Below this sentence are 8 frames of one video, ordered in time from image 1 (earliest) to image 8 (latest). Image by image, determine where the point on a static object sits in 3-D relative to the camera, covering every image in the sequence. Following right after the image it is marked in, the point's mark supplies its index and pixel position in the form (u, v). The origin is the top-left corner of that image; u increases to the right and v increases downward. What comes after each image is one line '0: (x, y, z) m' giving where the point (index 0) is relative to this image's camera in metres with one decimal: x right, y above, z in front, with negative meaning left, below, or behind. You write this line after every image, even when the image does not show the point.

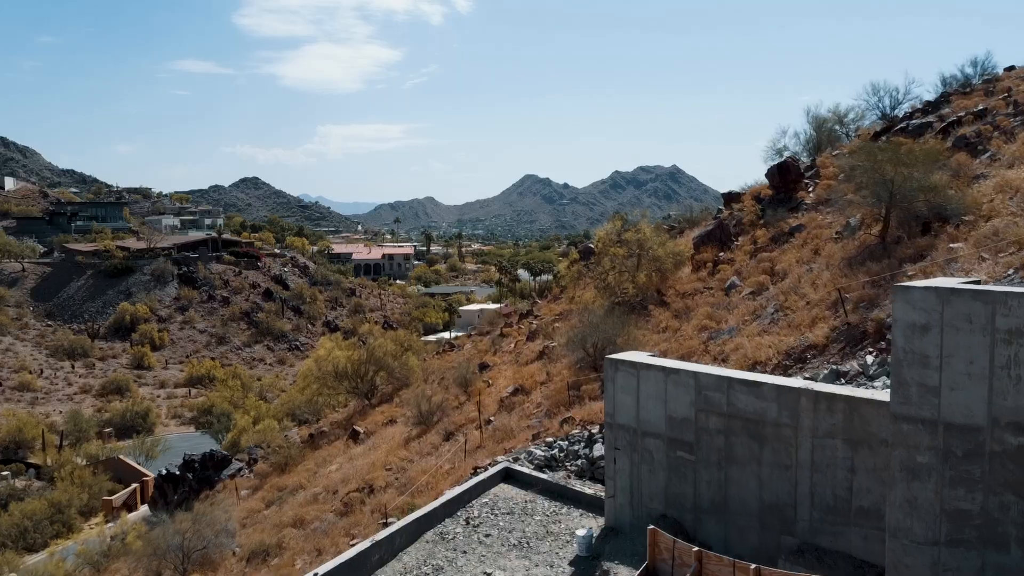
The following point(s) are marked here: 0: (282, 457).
0: (-4.5, -3.3, +12.9) m
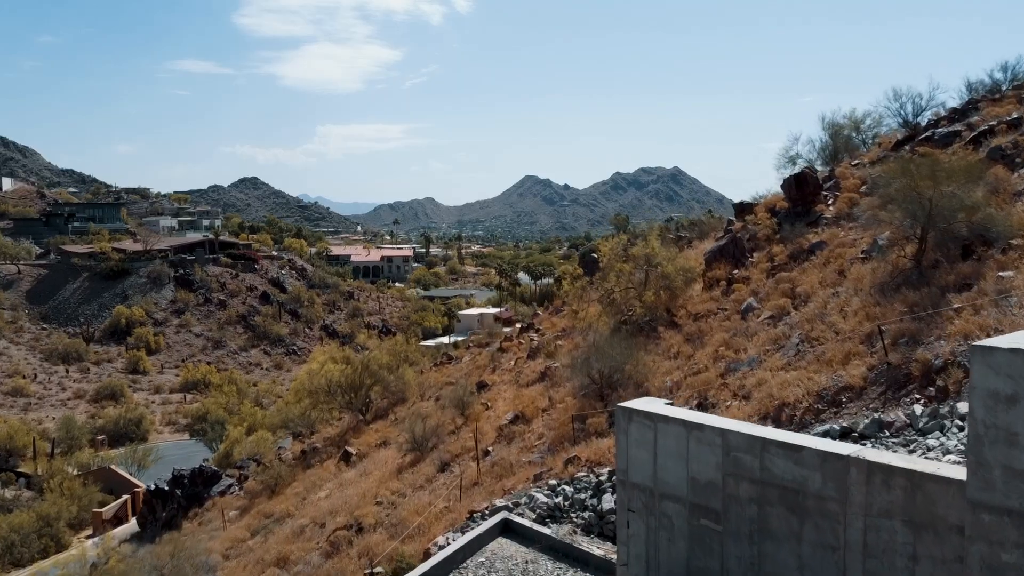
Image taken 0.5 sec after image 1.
0: (-4.5, -3.5, +12.4) m
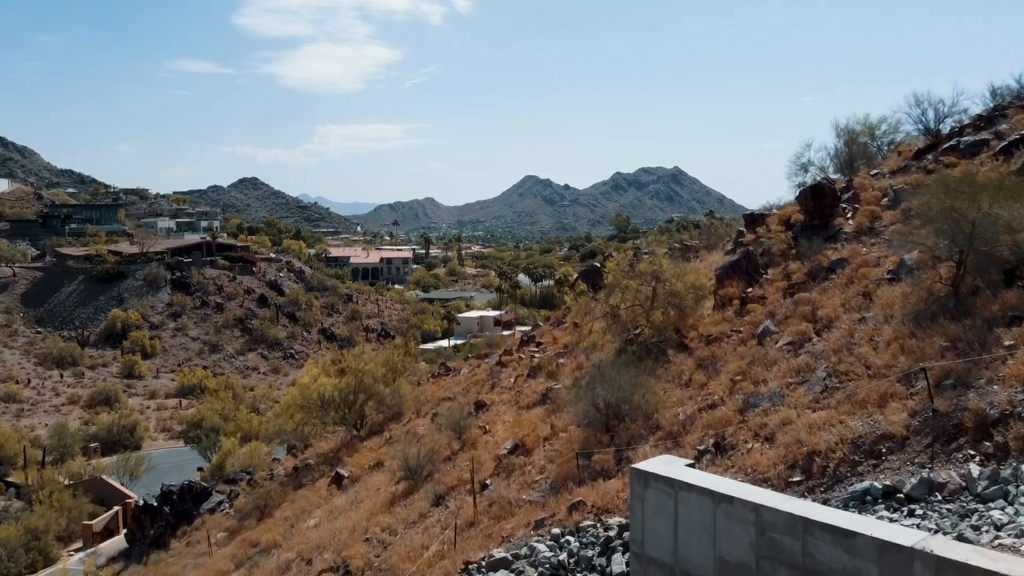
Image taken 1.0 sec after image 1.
0: (-4.5, -3.7, +11.9) m
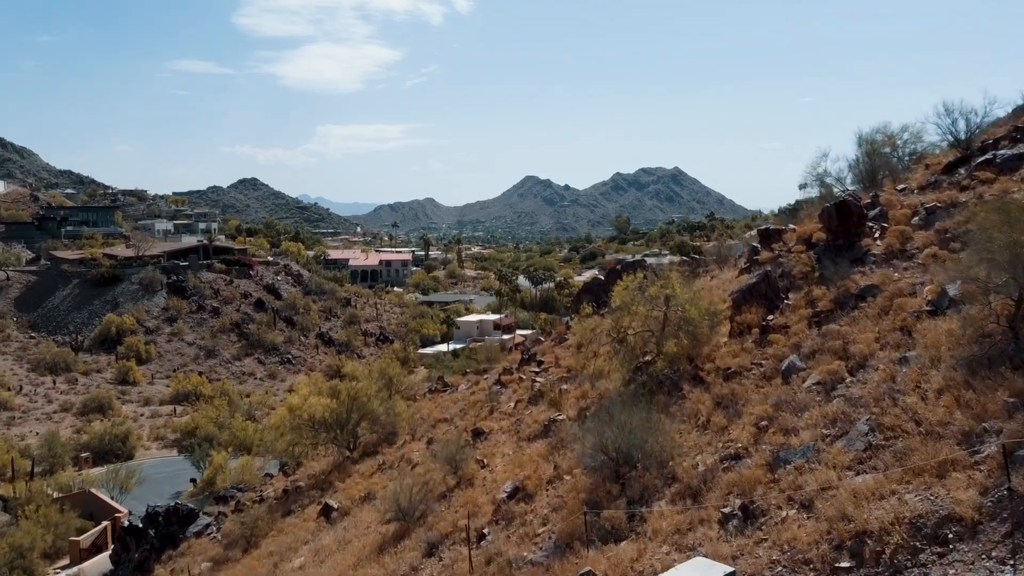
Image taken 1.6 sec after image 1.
0: (-4.5, -4.0, +11.4) m
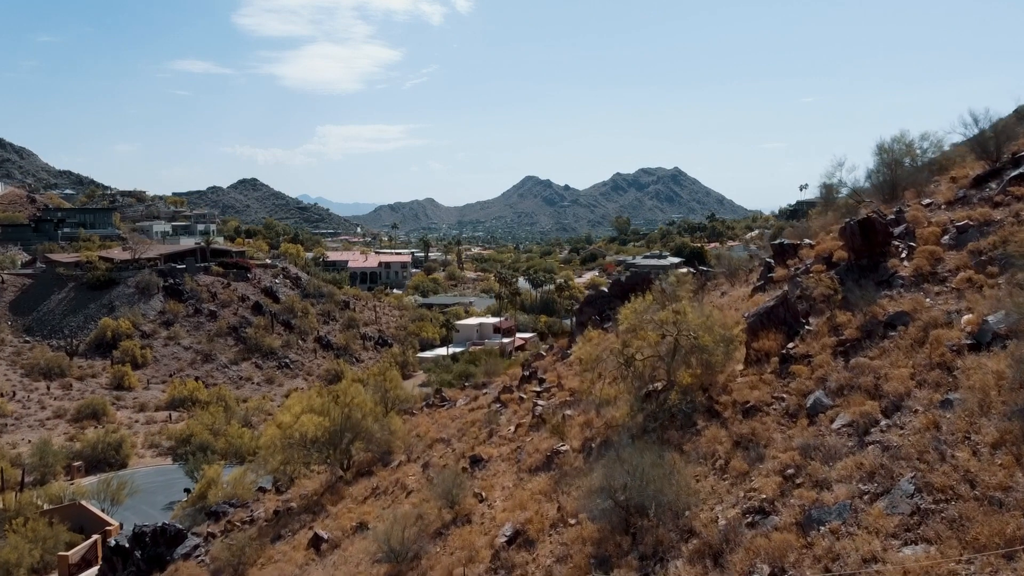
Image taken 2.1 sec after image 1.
0: (-4.5, -4.2, +10.9) m
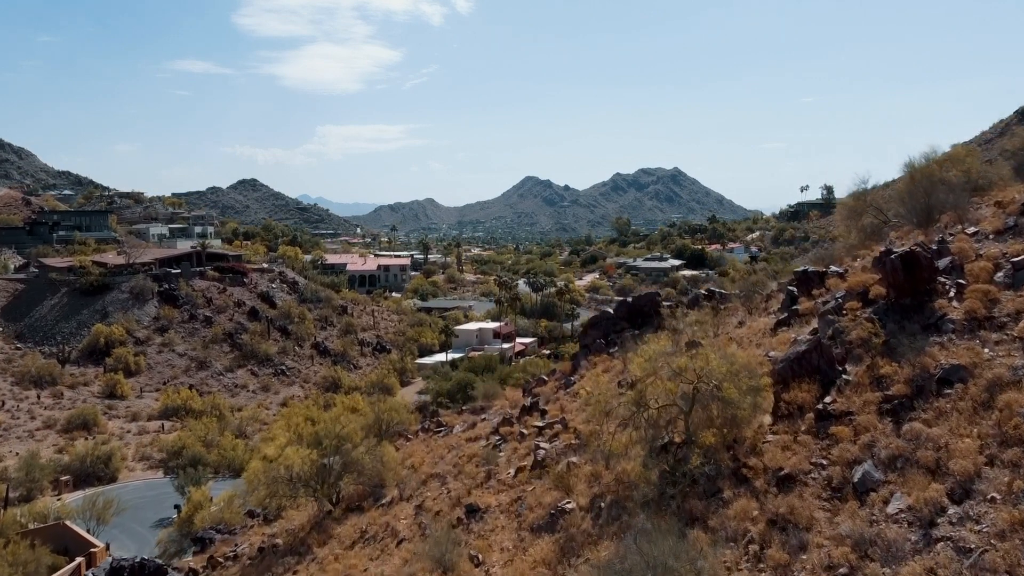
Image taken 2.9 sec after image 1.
0: (-4.5, -4.6, +10.2) m
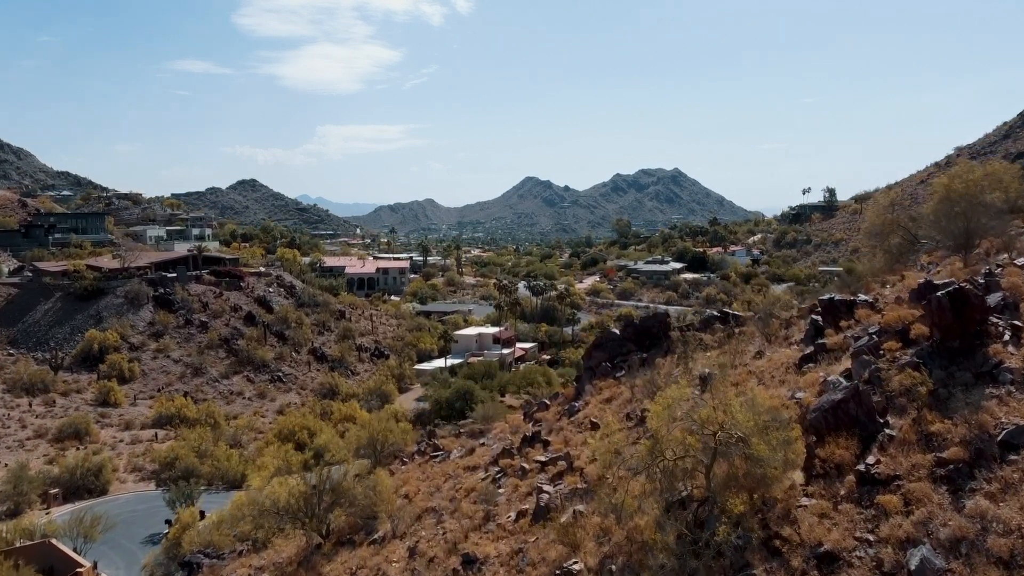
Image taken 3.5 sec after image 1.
0: (-4.5, -4.9, +9.6) m
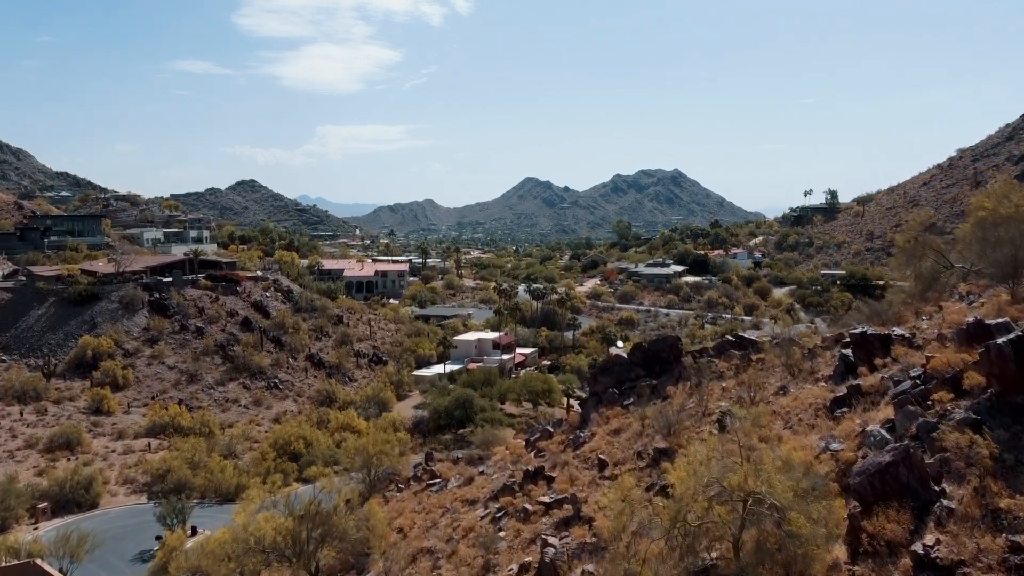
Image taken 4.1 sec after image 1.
0: (-4.5, -5.2, +9.0) m
